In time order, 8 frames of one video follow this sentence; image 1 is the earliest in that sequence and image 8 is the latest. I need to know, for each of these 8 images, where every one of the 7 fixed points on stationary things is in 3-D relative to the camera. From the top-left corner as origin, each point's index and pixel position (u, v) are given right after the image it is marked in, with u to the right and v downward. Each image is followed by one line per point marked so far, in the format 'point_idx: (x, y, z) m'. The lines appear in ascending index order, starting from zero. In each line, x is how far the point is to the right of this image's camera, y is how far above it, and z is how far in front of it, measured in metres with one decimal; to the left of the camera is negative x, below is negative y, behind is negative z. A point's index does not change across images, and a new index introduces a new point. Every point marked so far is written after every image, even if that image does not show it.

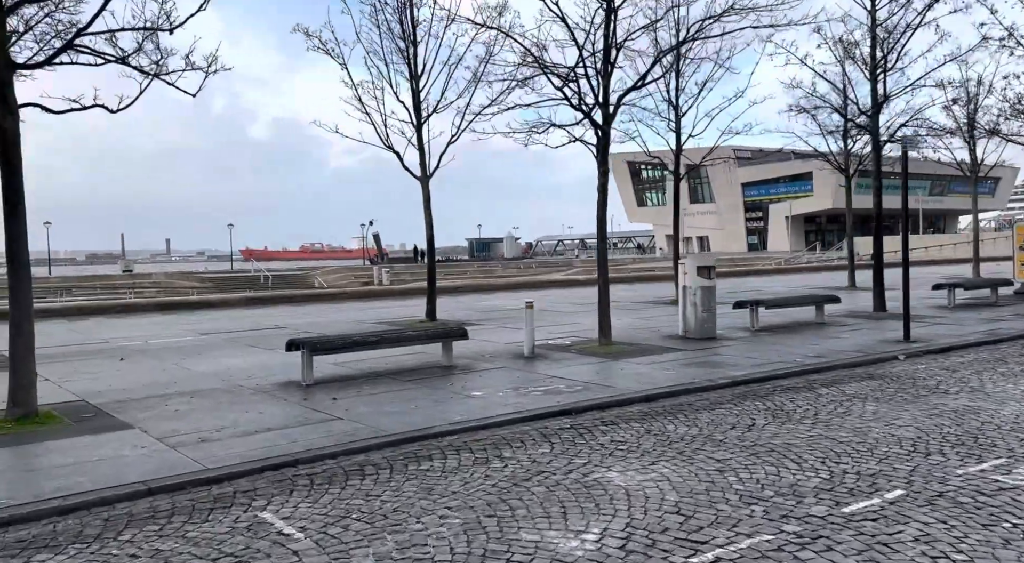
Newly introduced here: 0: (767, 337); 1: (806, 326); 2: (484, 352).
0: (+4.1, -0.9, +13.9) m
1: (+5.1, -0.8, +15.1) m
2: (-0.4, -1.0, +12.1) m
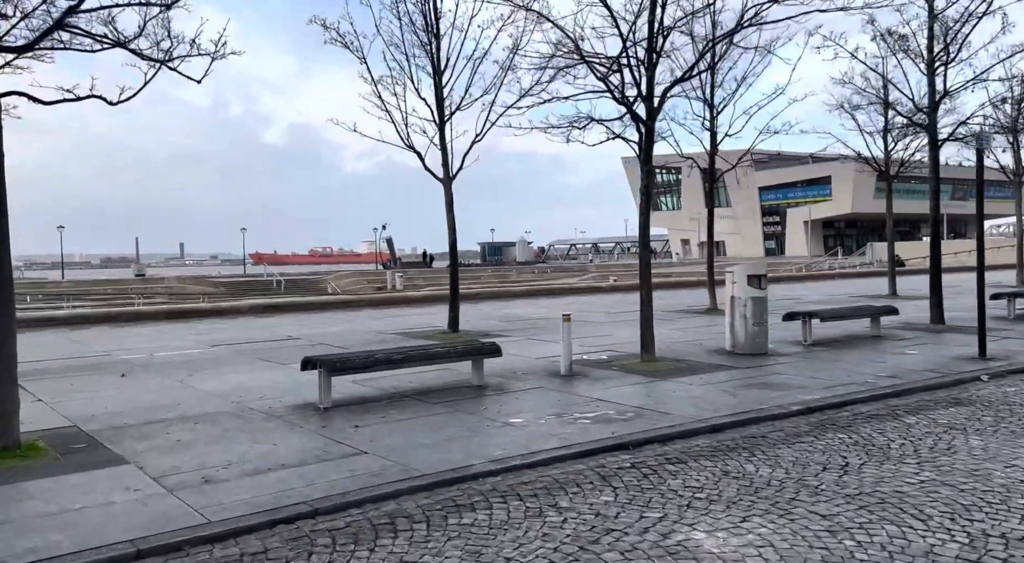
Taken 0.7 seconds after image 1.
0: (+4.6, -1.0, +12.7) m
1: (+5.6, -0.9, +14.0) m
2: (+0.1, -1.1, +11.0) m
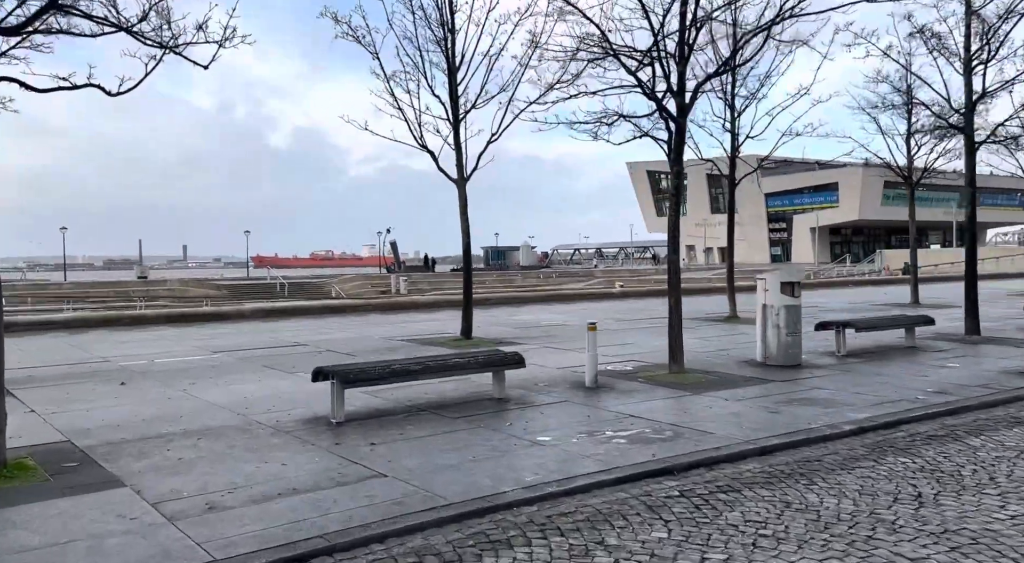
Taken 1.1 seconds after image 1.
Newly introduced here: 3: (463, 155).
0: (+4.8, -1.2, +12.1) m
1: (+5.9, -1.1, +13.3) m
2: (+0.3, -1.2, +10.4) m
3: (-0.9, +2.3, +15.6) m
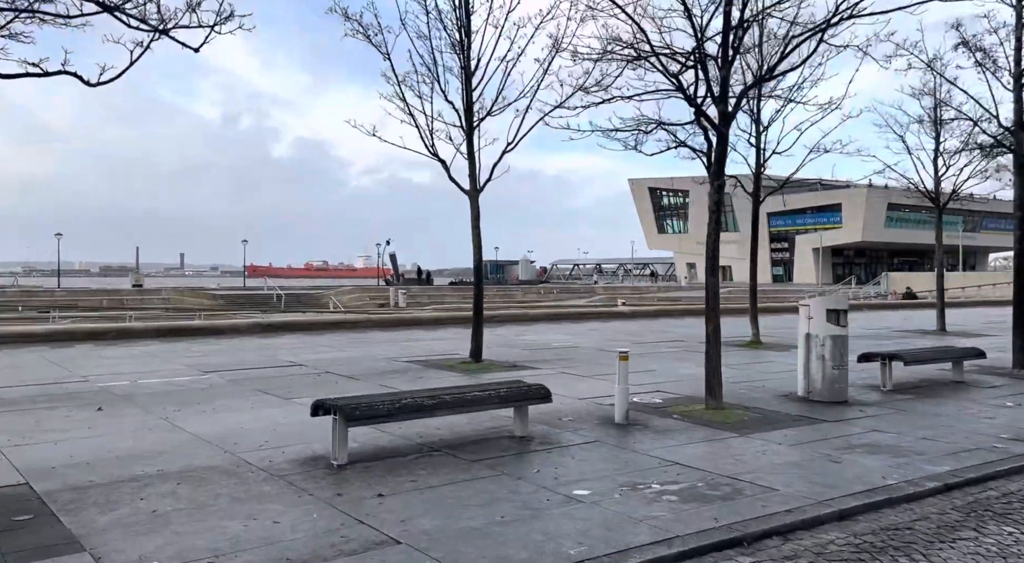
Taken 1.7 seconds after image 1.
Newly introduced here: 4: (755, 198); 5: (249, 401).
0: (+5.0, -1.5, +11.0) m
1: (+6.1, -1.5, +12.3) m
2: (+0.6, -1.4, +9.3) m
3: (-0.6, +2.0, +14.5) m
4: (+5.2, +1.8, +18.7) m
5: (-3.1, -1.4, +10.4) m
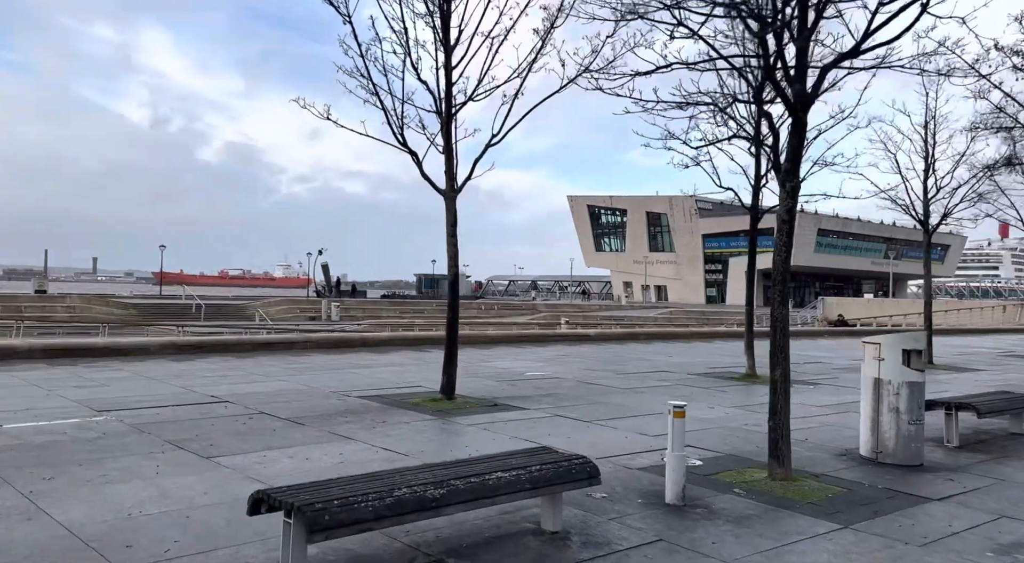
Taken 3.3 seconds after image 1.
0: (+5.0, -1.9, +8.9) m
1: (+5.9, -1.9, +10.2) m
2: (+0.7, -1.7, +6.9) m
3: (-0.8, +1.7, +12.0) m
4: (+4.6, +1.3, +16.6) m
5: (-3.1, -1.6, +7.6) m
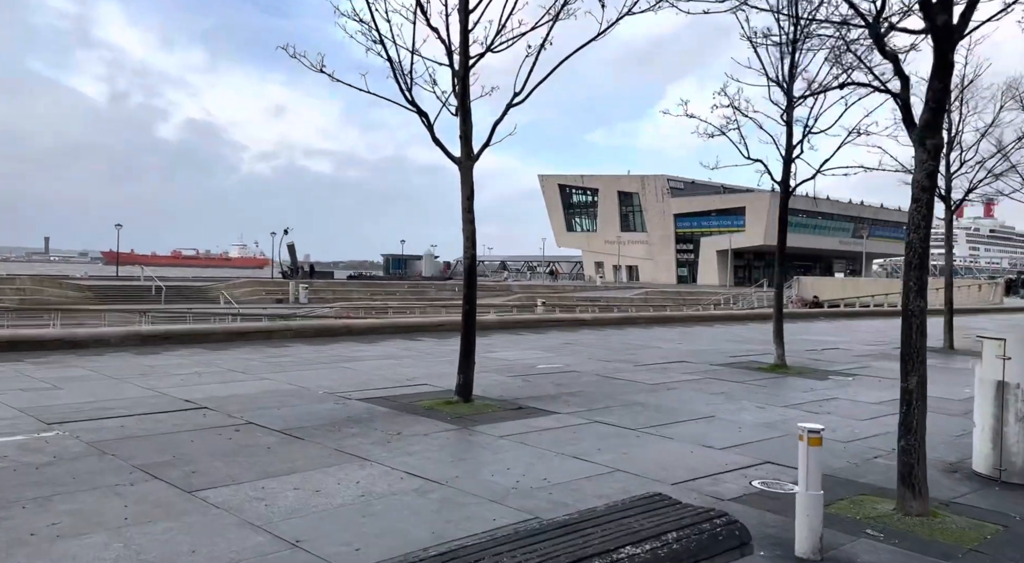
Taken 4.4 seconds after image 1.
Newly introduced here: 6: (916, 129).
0: (+5.4, -1.8, +7.5) m
1: (+6.3, -1.7, +8.9) m
2: (+1.2, -1.6, +5.3) m
3: (-0.5, +1.9, +10.3) m
4: (+4.8, +1.6, +15.1) m
5: (-2.6, -1.5, +5.9) m
6: (+2.9, +1.1, +6.3) m
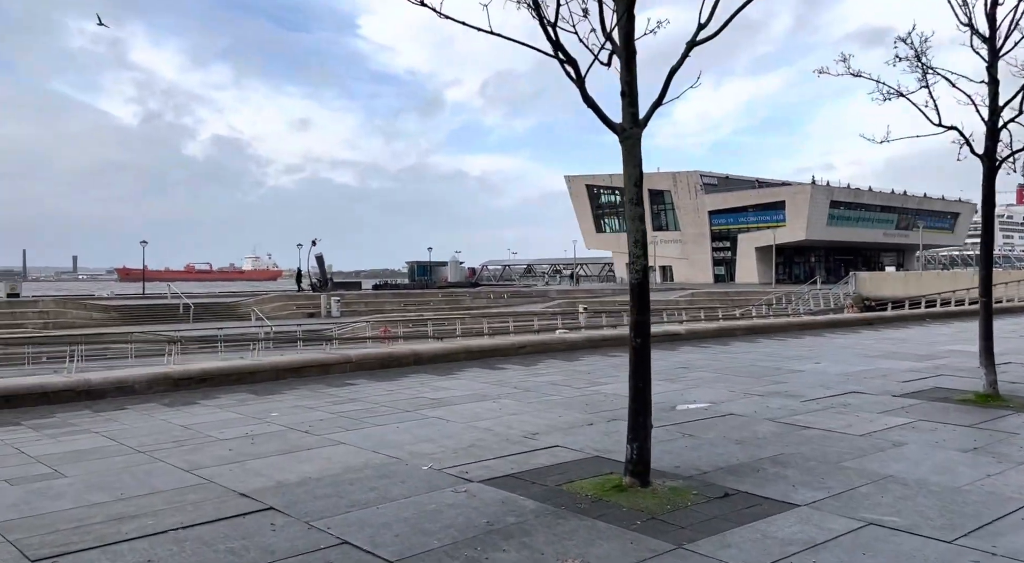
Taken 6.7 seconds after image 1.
0: (+7.0, -1.8, +4.0) m
1: (+7.9, -1.7, +5.3) m
2: (+2.7, -1.7, +1.9) m
3: (+1.1, +1.7, +7.0) m
4: (+6.4, +1.6, +11.6) m
5: (-1.1, -1.8, +2.6) m
6: (+4.4, +1.0, +2.8) m
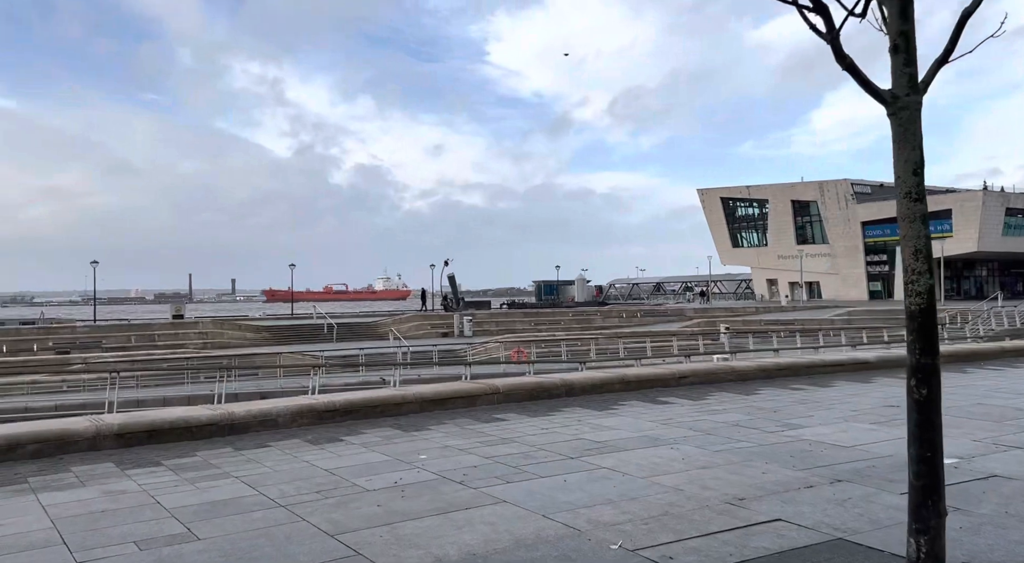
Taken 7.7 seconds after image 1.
0: (+7.9, -1.8, +1.1) m
1: (+9.0, -1.8, +2.3) m
2: (+3.3, -1.8, -0.4) m
3: (+2.4, +1.5, +5.0) m
4: (+8.5, +1.3, +8.8) m
5: (-0.3, -1.9, +0.9) m
6: (+5.1, +0.9, +0.4) m
